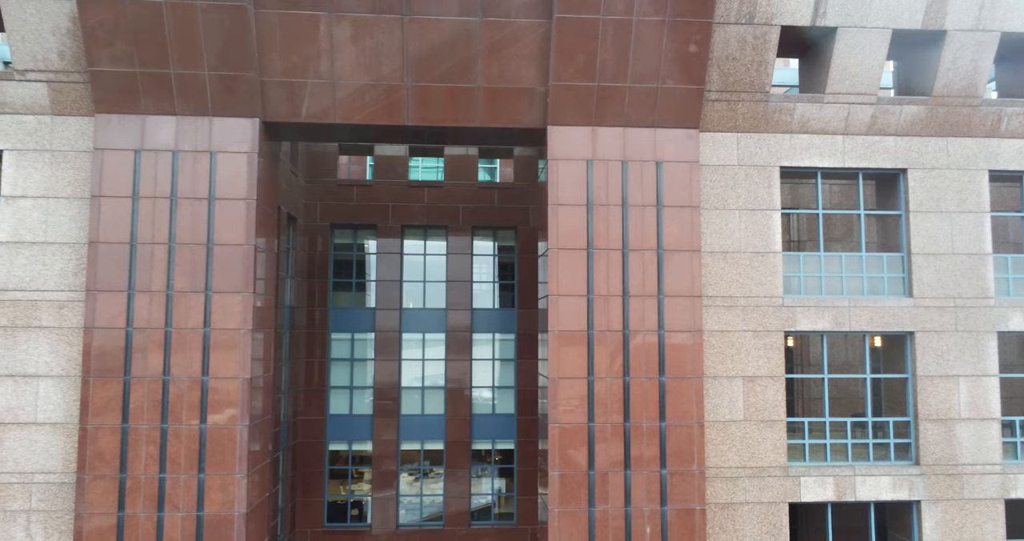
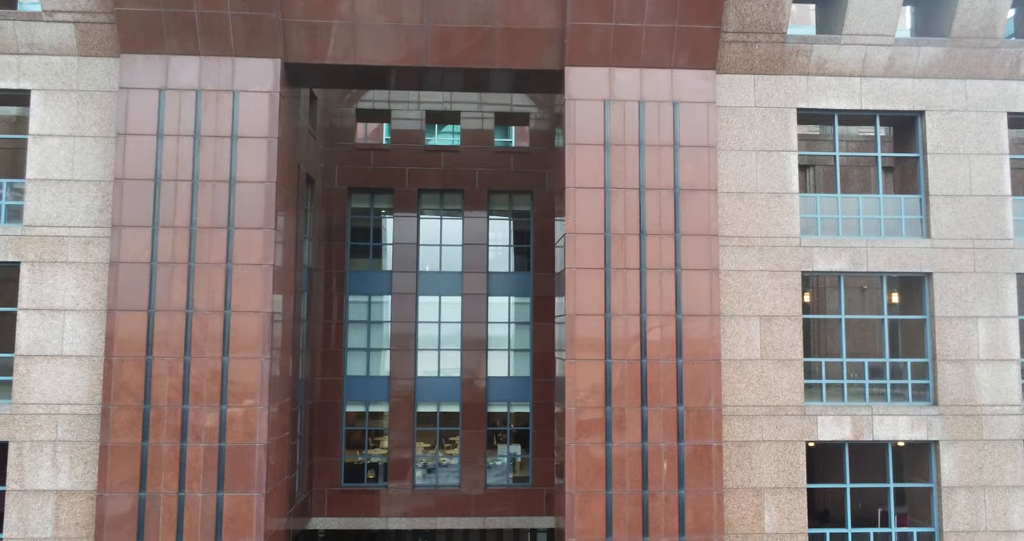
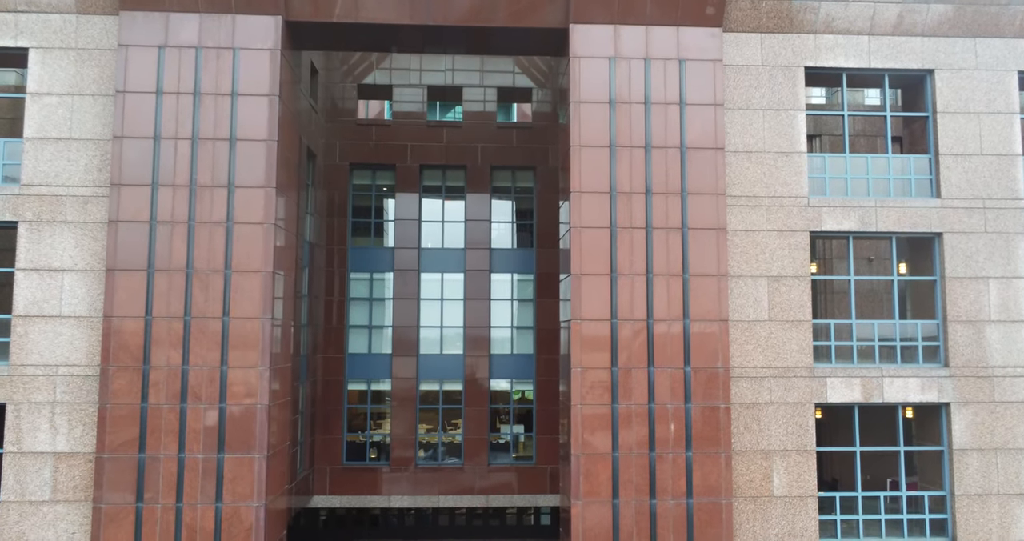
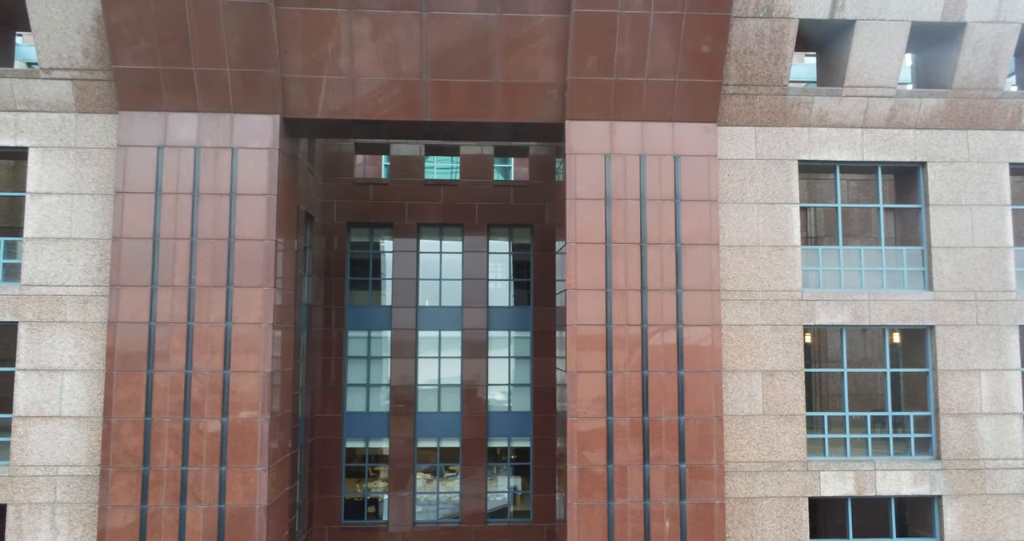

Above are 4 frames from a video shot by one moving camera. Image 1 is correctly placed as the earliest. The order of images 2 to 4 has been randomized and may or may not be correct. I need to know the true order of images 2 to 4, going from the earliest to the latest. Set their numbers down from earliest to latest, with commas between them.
4, 2, 3
